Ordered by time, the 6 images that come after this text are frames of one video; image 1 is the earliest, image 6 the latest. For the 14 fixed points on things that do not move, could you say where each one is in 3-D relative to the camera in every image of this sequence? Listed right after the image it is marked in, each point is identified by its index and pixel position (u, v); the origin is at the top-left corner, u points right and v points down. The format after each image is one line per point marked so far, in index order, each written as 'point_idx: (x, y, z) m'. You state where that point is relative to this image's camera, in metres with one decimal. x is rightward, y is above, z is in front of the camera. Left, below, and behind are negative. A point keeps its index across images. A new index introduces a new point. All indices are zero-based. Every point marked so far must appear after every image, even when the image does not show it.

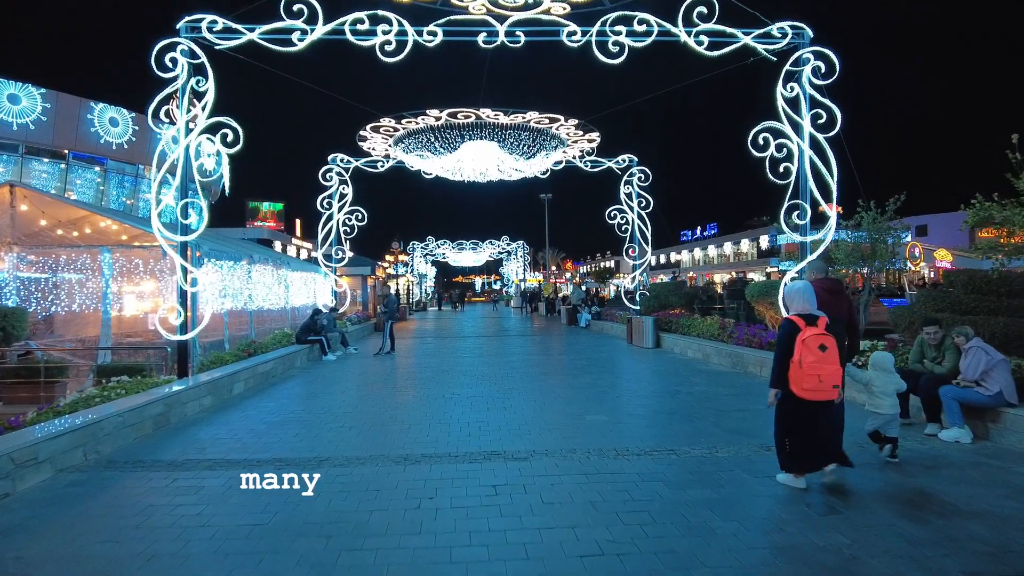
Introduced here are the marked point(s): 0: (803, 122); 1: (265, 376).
0: (+4.8, +2.8, +10.2) m
1: (-4.1, -1.5, +10.0) m
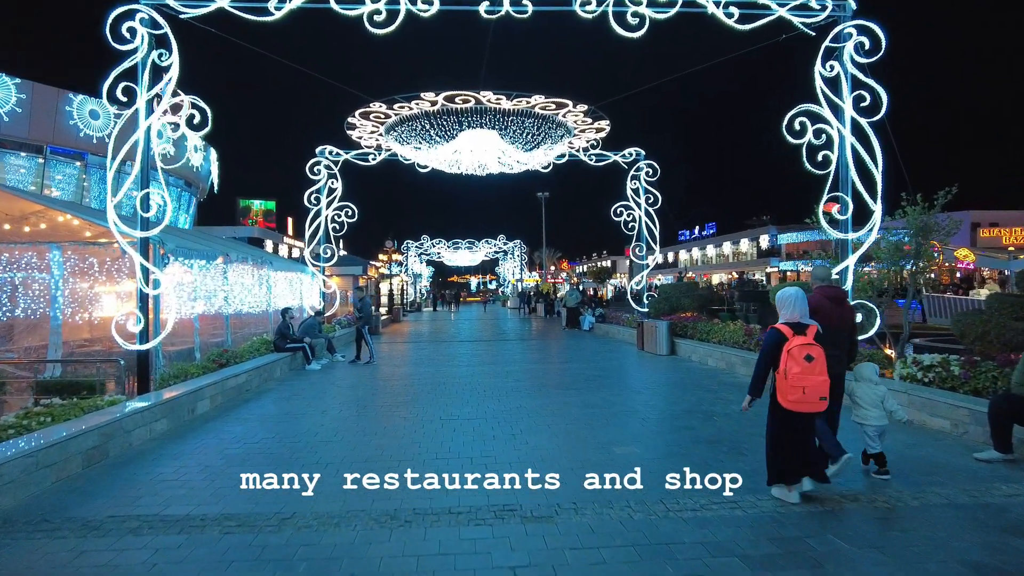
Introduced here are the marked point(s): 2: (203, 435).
0: (+4.9, +2.7, +9.1) m
1: (-4.0, -1.5, +8.8) m
2: (-3.3, -1.6, +6.5) m
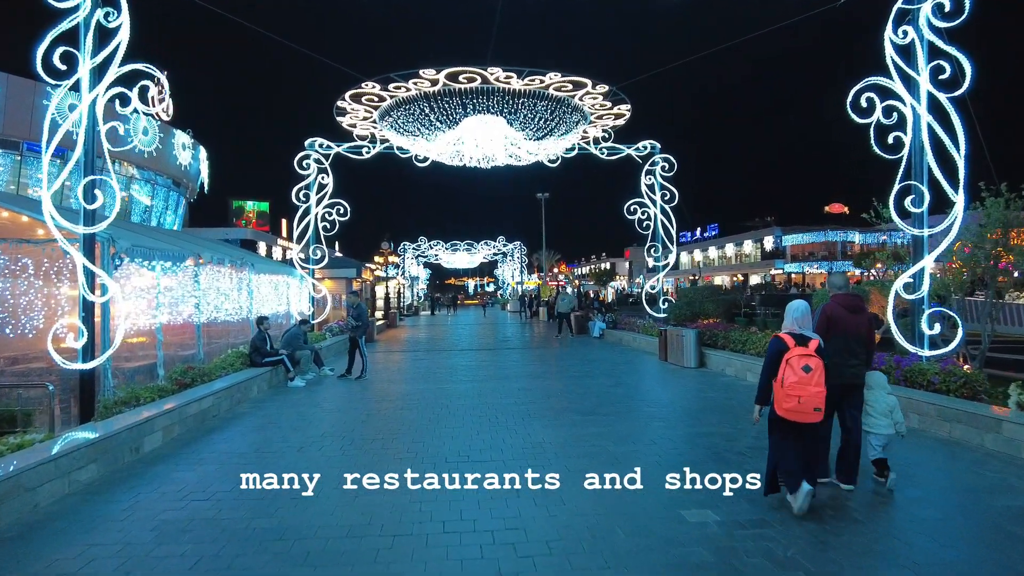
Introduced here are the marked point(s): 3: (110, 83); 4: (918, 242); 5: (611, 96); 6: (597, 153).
0: (+5.1, +2.7, +7.7) m
1: (-3.8, -1.6, +7.3) m
2: (-3.1, -1.6, +5.0) m
3: (-4.6, +2.4, +7.0) m
4: (+5.2, +0.6, +7.8) m
5: (+1.8, +3.5, +11.3) m
6: (+2.2, +3.5, +15.7) m
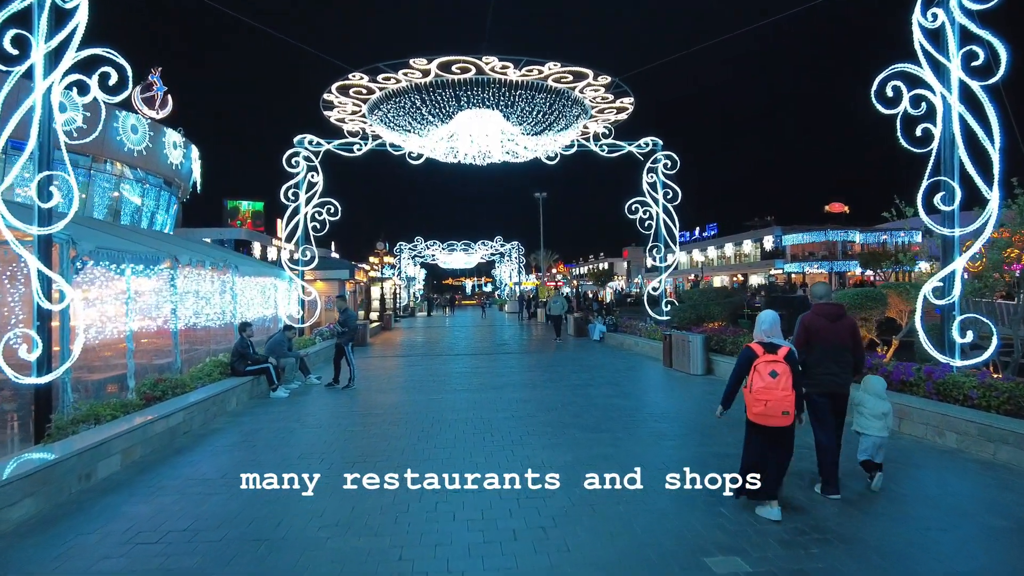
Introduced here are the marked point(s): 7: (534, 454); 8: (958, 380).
0: (+5.1, +2.6, +7.1) m
1: (-3.8, -1.7, +6.7) m
2: (-3.1, -1.7, +4.4) m
3: (-4.7, +2.3, +6.4) m
4: (+5.1, +0.5, +7.2) m
5: (+1.8, +3.5, +10.7) m
6: (+2.1, +3.4, +15.1) m
7: (+0.2, -1.7, +6.3) m
8: (+4.7, -1.0, +6.5) m
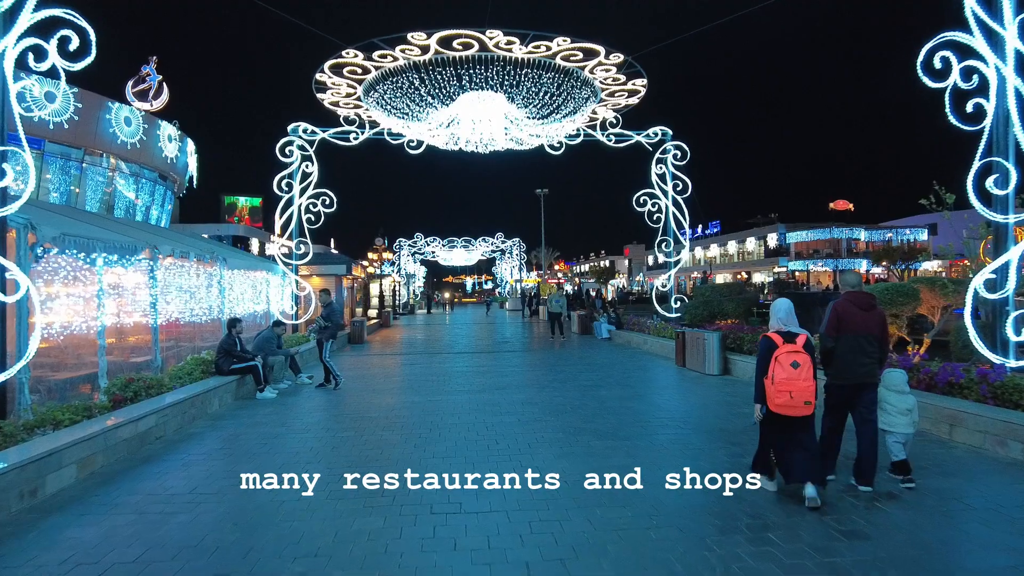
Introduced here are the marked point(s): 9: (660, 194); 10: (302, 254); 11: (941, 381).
0: (+5.2, +2.7, +6.4) m
1: (-3.7, -1.6, +6.0) m
2: (-3.0, -1.6, +3.7) m
3: (-4.6, +2.4, +5.7) m
4: (+5.2, +0.6, +6.5) m
5: (+1.8, +3.6, +10.0) m
6: (+2.2, +3.5, +14.4) m
7: (+0.3, -1.6, +5.6) m
8: (+4.8, -0.9, +5.8) m
9: (+4.0, +2.5, +16.4) m
10: (-5.2, +0.8, +15.1) m
11: (+4.6, -1.0, +6.5) m
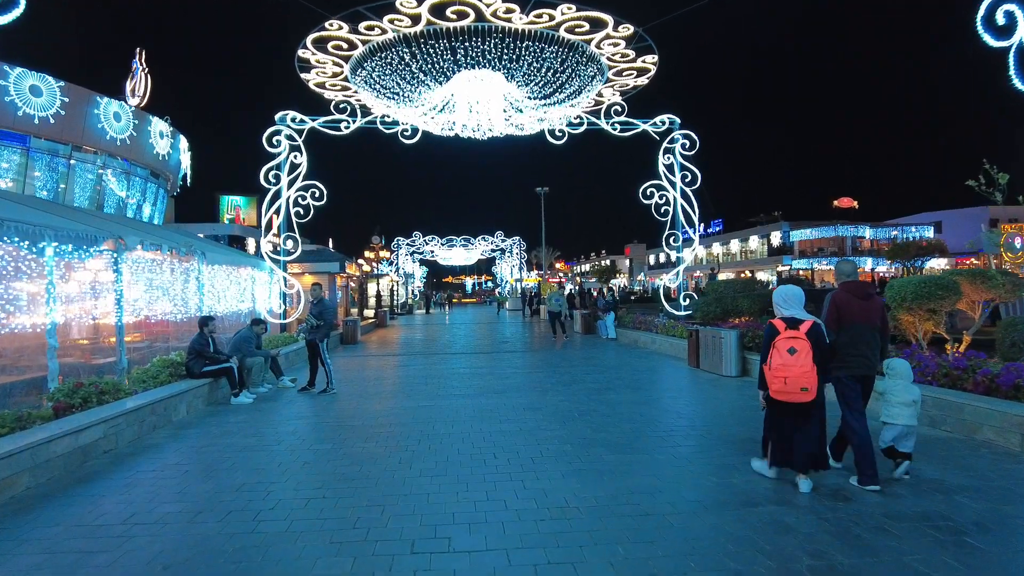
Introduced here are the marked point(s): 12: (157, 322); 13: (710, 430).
0: (+5.2, +2.8, +5.6) m
1: (-3.7, -1.5, +5.2) m
2: (-3.0, -1.5, +2.9) m
3: (-4.6, +2.5, +4.9) m
4: (+5.2, +0.7, +5.7) m
5: (+1.8, +3.7, +9.1) m
6: (+2.2, +3.6, +13.6) m
7: (+0.3, -1.5, +4.8) m
8: (+4.8, -0.8, +5.0) m
9: (+4.0, +2.6, +15.5) m
10: (-5.2, +0.9, +14.2) m
11: (+4.6, -0.9, +5.7) m
12: (-5.6, -0.6, +9.8) m
13: (+2.2, -1.5, +6.6) m
